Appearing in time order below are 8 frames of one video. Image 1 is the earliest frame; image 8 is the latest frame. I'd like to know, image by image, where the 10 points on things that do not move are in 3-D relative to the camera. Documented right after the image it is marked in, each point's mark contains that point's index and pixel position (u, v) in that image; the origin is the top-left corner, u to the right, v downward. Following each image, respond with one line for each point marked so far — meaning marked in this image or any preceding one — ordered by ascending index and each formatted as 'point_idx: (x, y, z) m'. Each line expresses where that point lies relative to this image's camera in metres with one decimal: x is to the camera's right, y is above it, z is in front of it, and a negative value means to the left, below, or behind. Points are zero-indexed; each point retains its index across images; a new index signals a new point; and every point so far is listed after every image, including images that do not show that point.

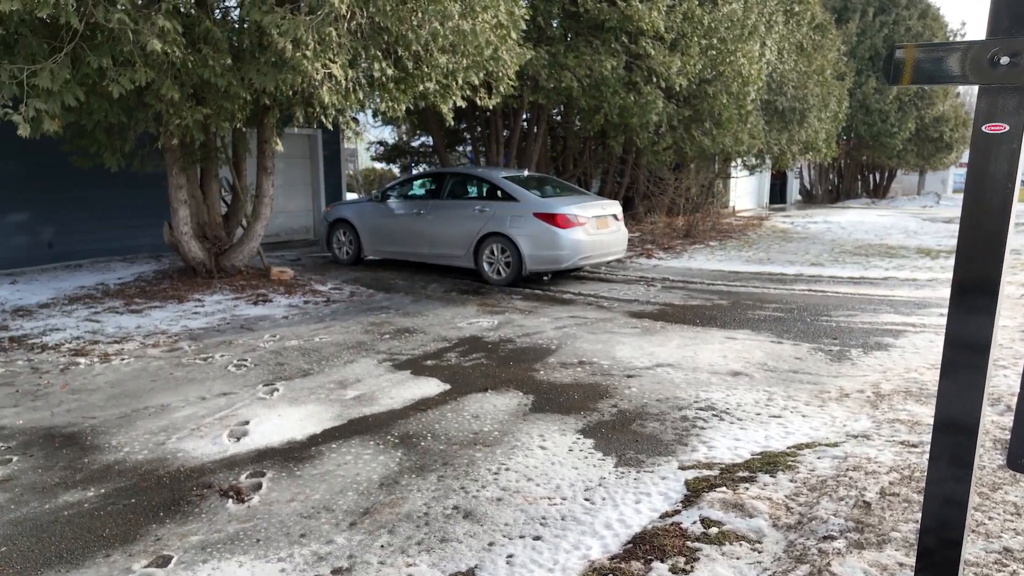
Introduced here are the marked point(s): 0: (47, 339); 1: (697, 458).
0: (-4.5, -0.5, +6.9) m
1: (+1.0, -0.9, +3.8) m
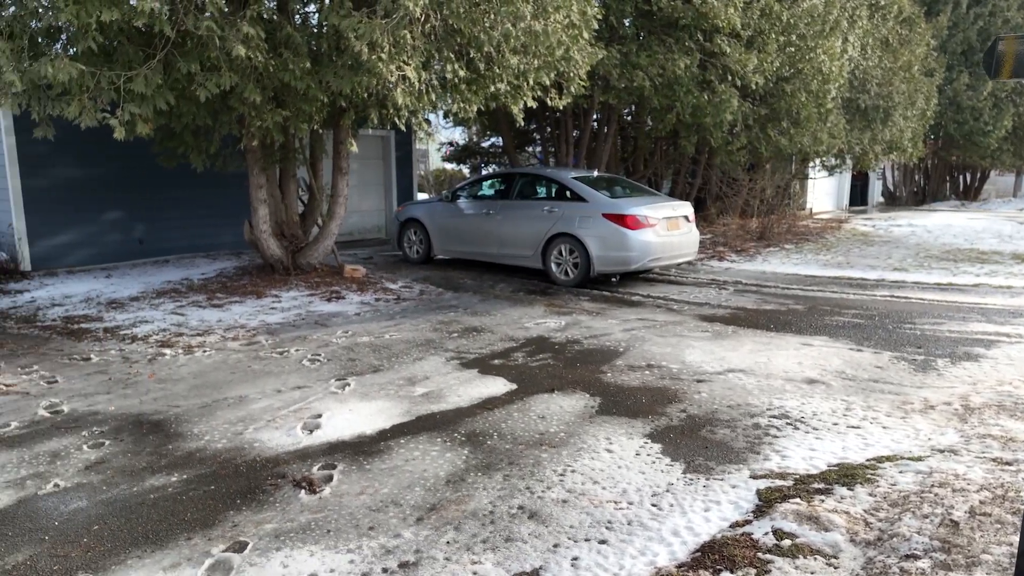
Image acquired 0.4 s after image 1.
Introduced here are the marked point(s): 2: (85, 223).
0: (-3.8, -0.4, +7.3) m
1: (+1.3, -0.9, +3.7) m
2: (-6.4, +1.0, +10.7) m
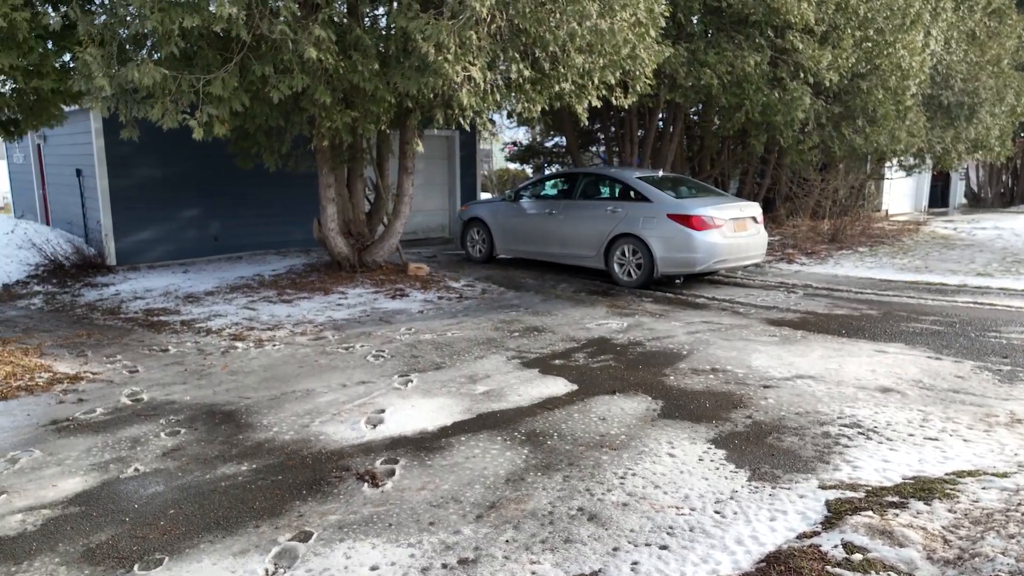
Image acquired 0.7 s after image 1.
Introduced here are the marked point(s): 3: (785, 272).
0: (-3.2, -0.4, +7.6) m
1: (+1.6, -0.9, +3.5) m
2: (-5.4, +1.1, +11.2) m
3: (+4.0, +0.2, +10.5) m
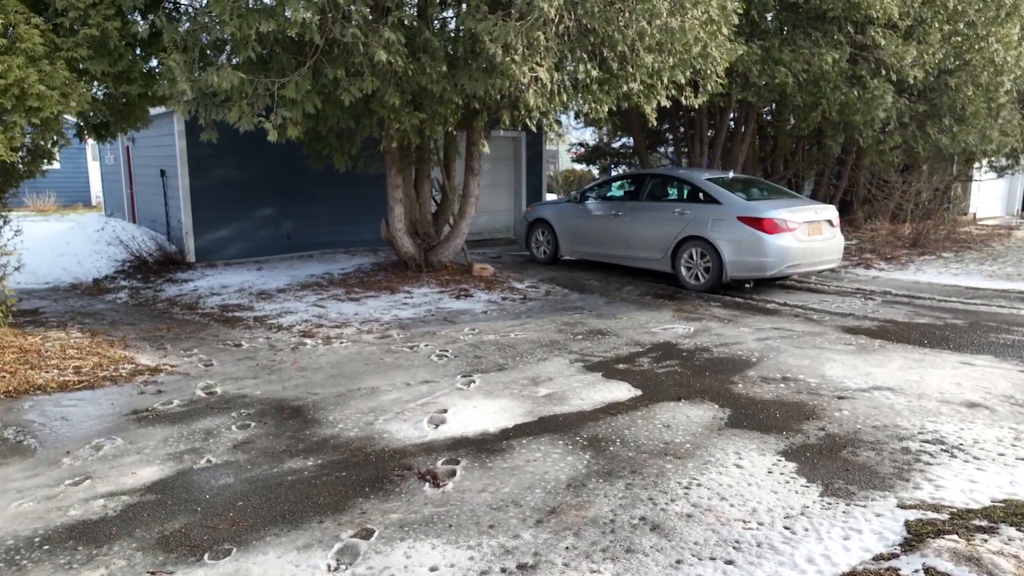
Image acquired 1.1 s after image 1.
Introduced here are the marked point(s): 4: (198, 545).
0: (-2.5, -0.3, +7.8) m
1: (+1.9, -1.0, +3.3) m
2: (-4.4, +1.1, +11.6) m
3: (+4.9, +0.1, +10.0) m
4: (-1.4, -1.1, +3.2) m
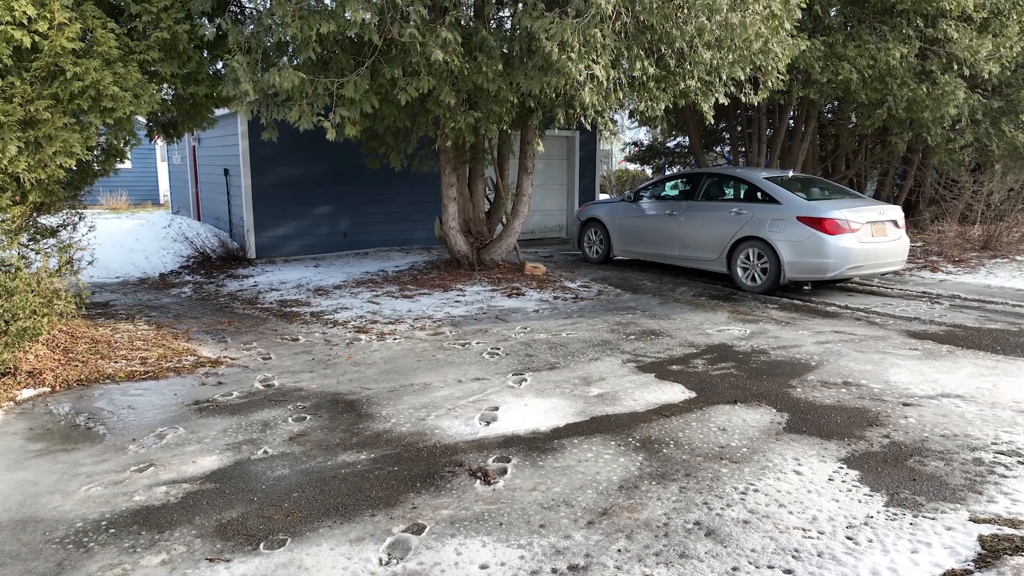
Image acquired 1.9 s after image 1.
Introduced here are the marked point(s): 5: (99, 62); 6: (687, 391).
0: (-1.9, -0.3, +8.0) m
1: (+2.1, -1.0, +3.2) m
2: (-3.5, +1.2, +11.9) m
3: (+5.6, +0.1, +9.6) m
4: (-1.2, -1.1, +3.2) m
5: (-3.2, +1.8, +5.6) m
6: (+1.2, -0.7, +5.1) m
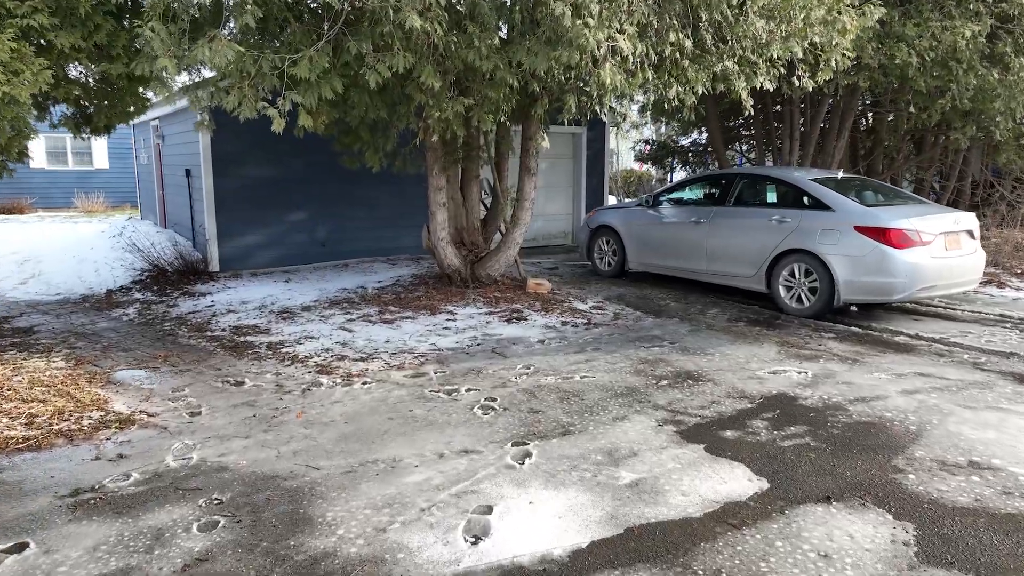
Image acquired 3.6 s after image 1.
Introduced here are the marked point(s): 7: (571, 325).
0: (-1.9, -0.5, +6.5) m
1: (+2.1, -1.2, +1.8) m
2: (-3.5, +0.9, +10.5) m
3: (+5.6, -0.1, +8.2) m
4: (-1.2, -1.3, +1.8) m
5: (-3.2, +1.5, +4.1) m
6: (+1.2, -1.0, +3.7) m
7: (+0.6, -0.4, +7.1) m
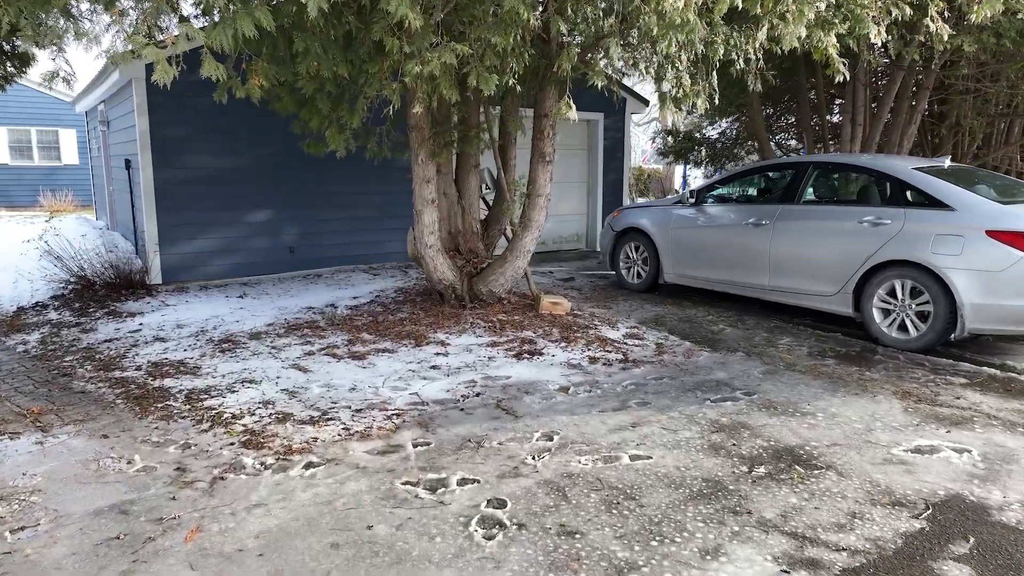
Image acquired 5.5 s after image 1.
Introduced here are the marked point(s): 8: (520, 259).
0: (-1.8, -0.7, +4.7) m
1: (+2.2, -1.4, -0.1) m
2: (-3.4, +0.7, +8.7) m
3: (+5.7, -0.3, +6.4) m
4: (-1.1, -1.5, 0.0) m
5: (-3.1, +1.3, +2.3) m
6: (+1.3, -1.2, +1.8) m
7: (+0.7, -0.5, +5.3) m
8: (+0.1, +0.3, +6.5) m
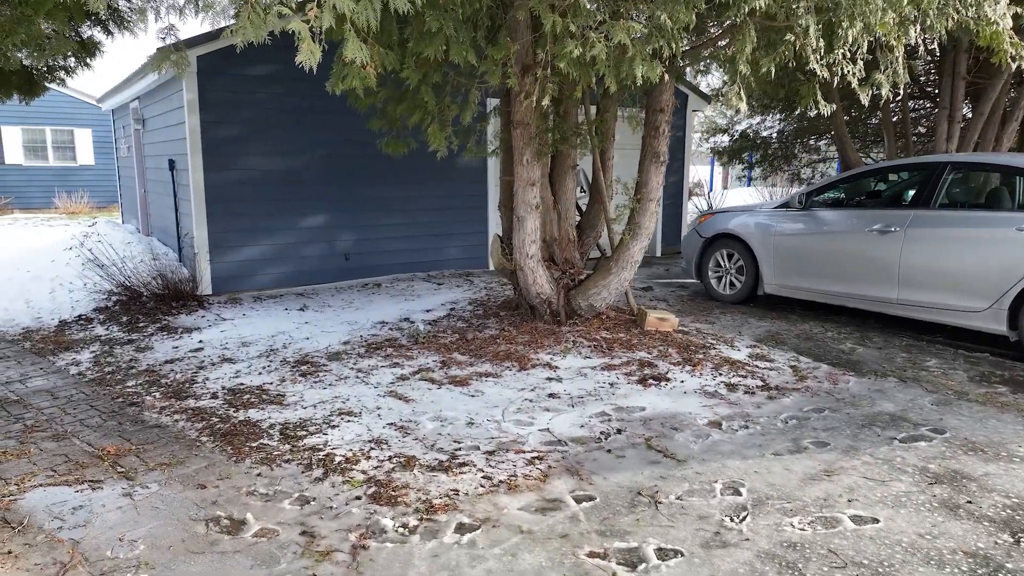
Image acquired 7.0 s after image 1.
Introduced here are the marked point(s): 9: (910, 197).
0: (-1.0, -0.8, +4.1) m
1: (+3.1, -1.5, -0.7) m
2: (-2.6, +0.6, +8.0) m
3: (+6.5, -0.4, +5.8) m
4: (-0.2, -1.6, -0.6) m
5: (-2.3, +1.2, +1.7) m
6: (+2.2, -1.3, +1.2) m
7: (+1.5, -0.7, +4.7) m
8: (+0.9, +0.1, +5.9) m
9: (+3.4, +0.8, +6.0) m
